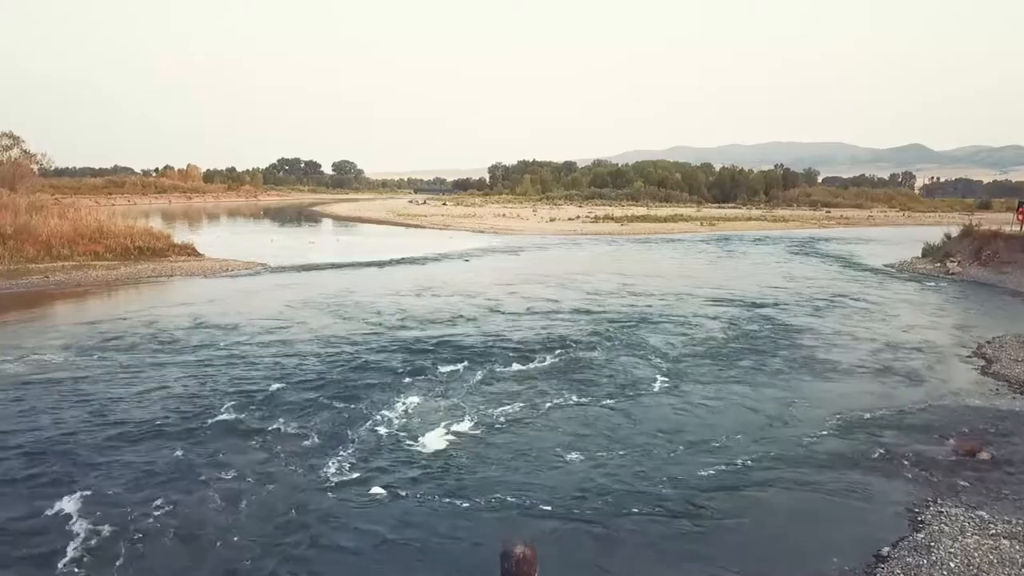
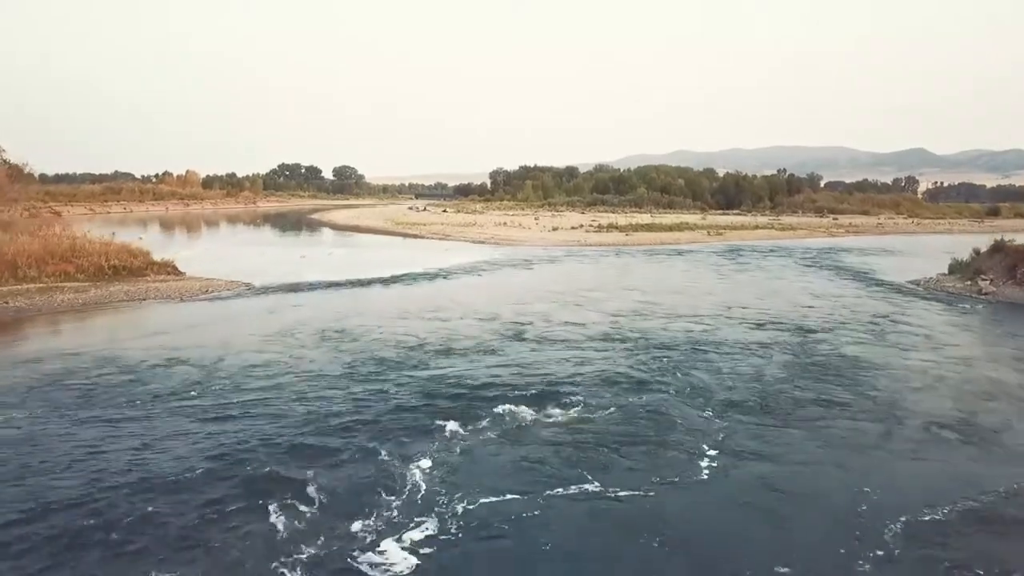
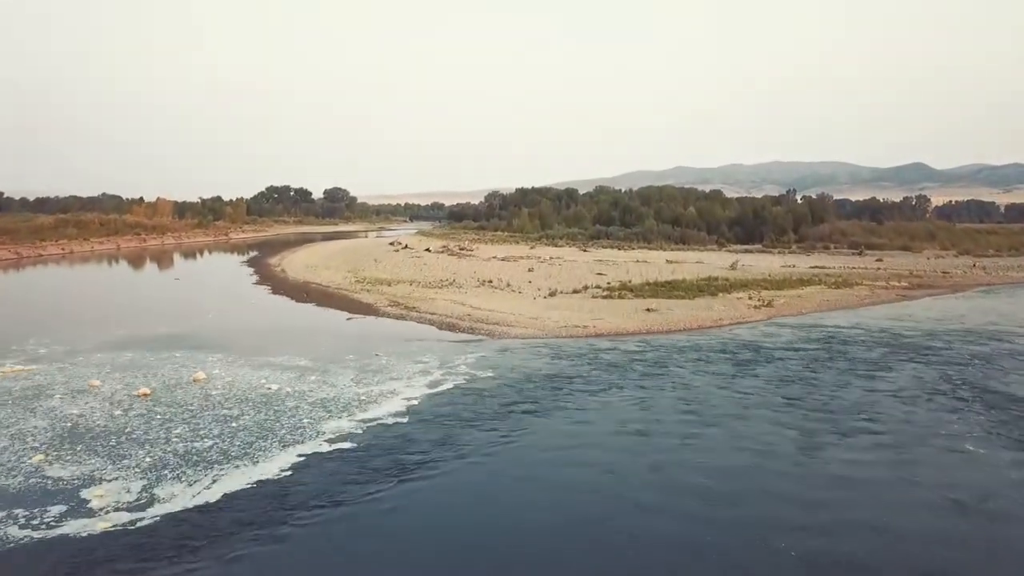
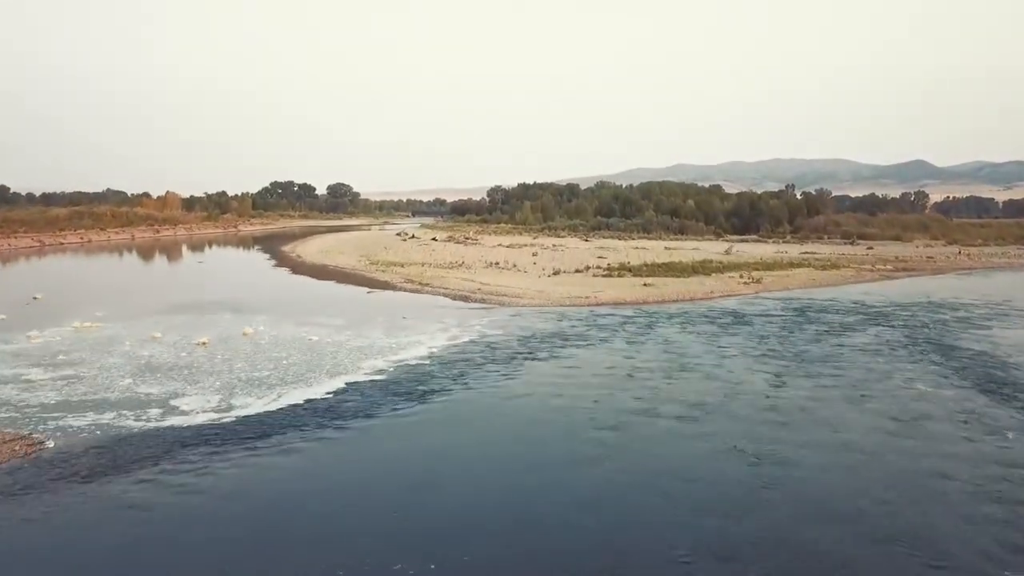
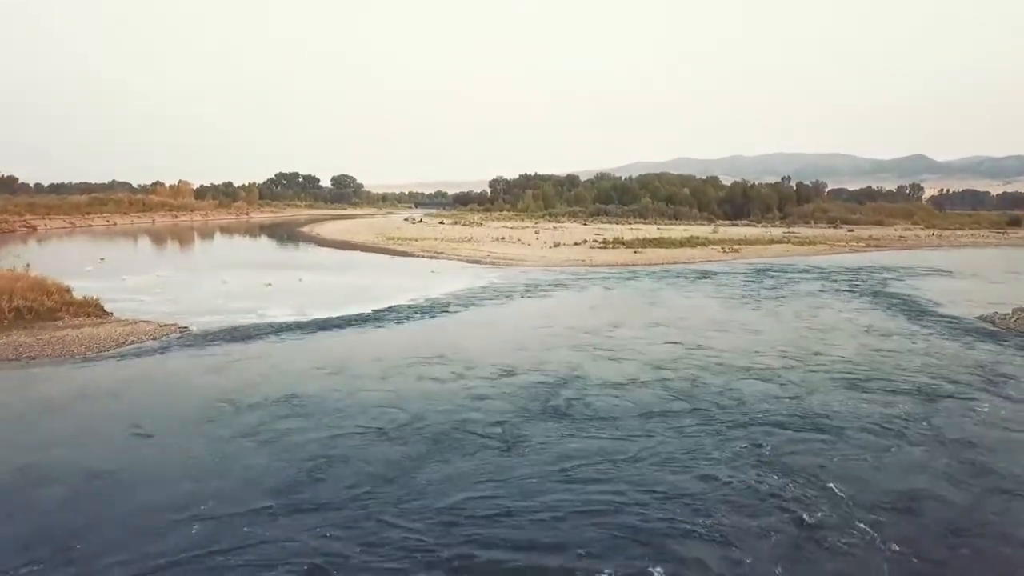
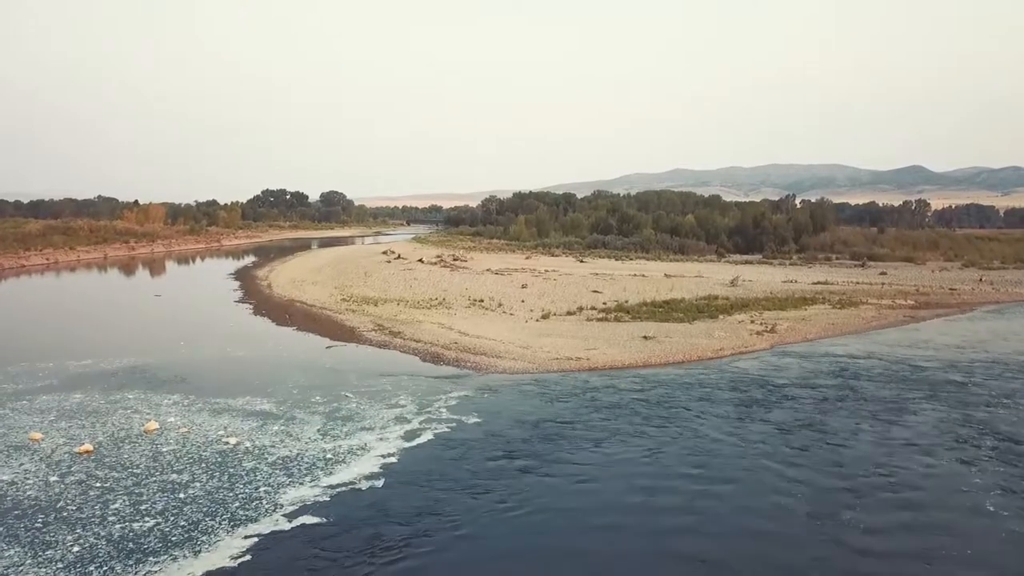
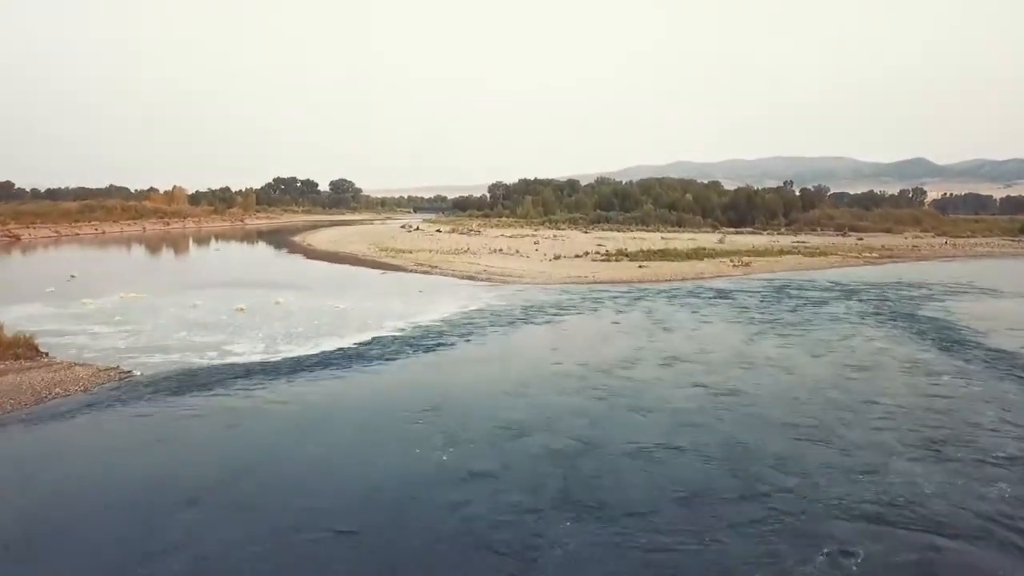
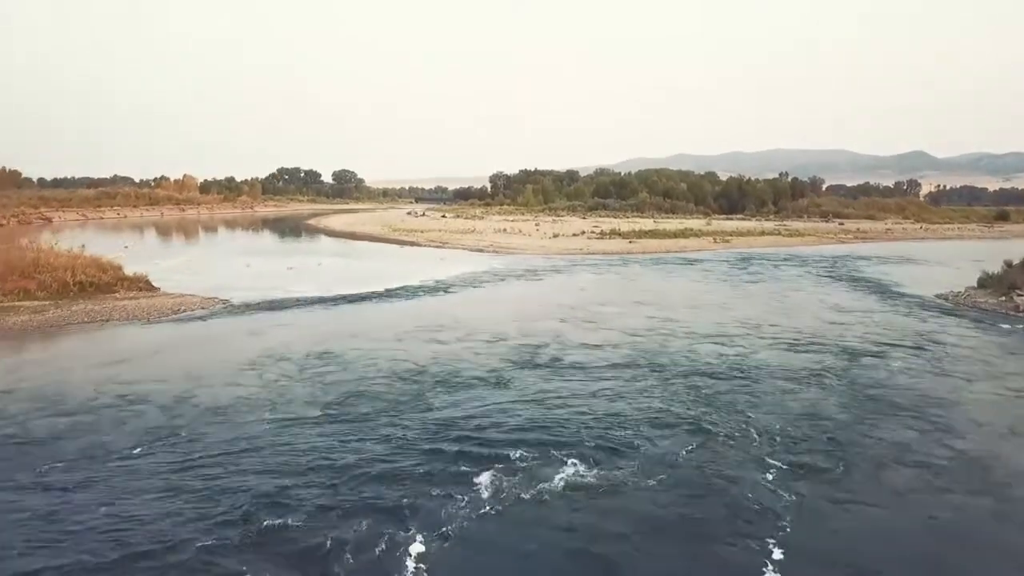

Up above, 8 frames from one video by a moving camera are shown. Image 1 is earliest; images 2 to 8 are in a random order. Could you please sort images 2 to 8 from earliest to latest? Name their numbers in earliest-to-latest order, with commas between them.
2, 8, 5, 7, 4, 3, 6
